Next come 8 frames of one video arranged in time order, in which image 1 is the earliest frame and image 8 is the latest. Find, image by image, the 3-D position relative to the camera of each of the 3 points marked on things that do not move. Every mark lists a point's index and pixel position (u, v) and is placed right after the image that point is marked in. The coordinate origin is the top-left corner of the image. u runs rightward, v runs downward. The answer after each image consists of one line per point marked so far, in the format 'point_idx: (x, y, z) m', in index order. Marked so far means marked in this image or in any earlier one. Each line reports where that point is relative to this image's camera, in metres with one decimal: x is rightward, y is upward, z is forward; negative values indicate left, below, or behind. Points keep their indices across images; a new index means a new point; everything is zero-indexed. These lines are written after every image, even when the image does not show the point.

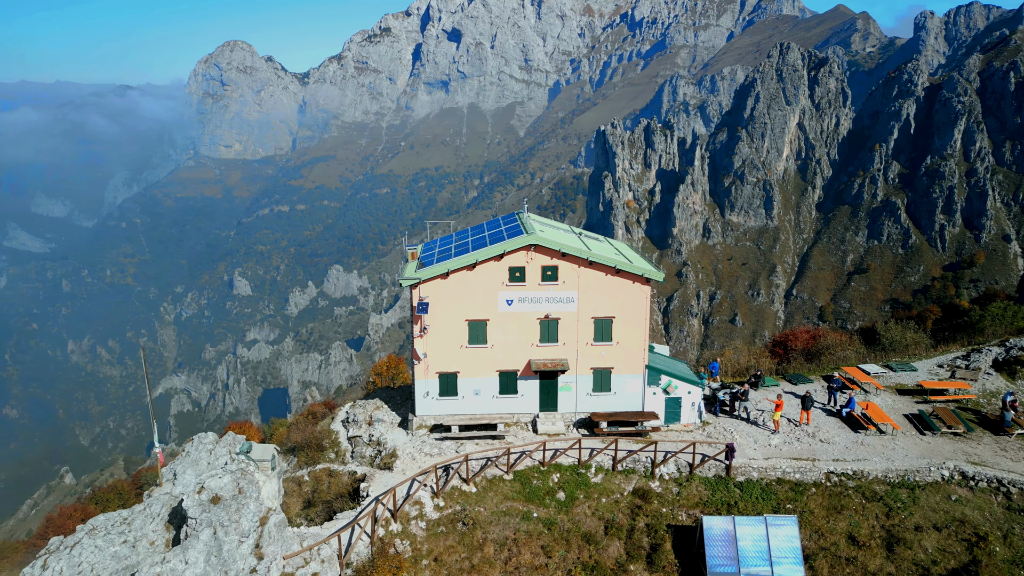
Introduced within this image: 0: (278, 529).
0: (-9.2, -9.1, +20.3) m
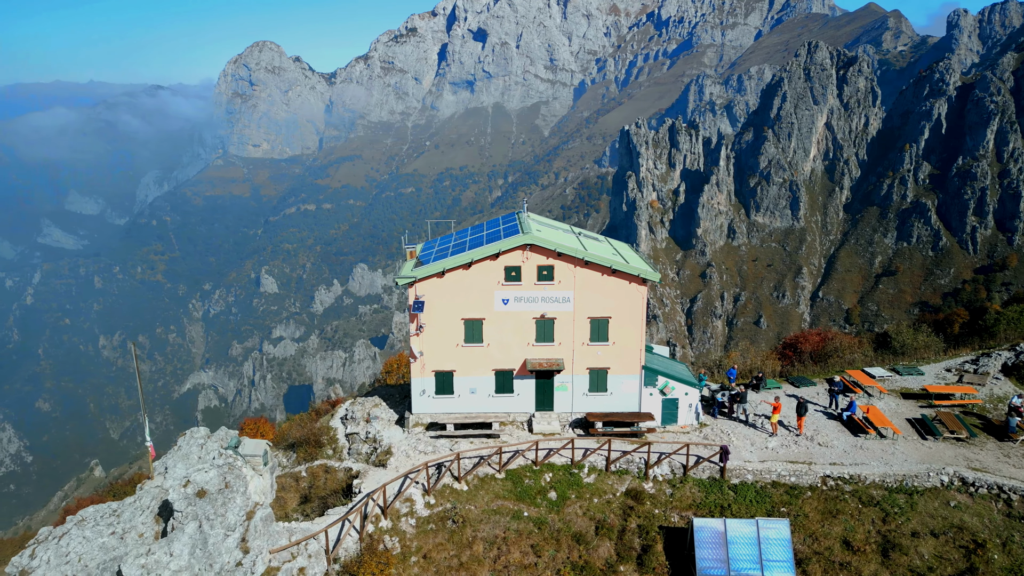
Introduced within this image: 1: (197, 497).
0: (-9.8, -9.0, +20.5) m
1: (-11.2, -7.3, +18.8) m
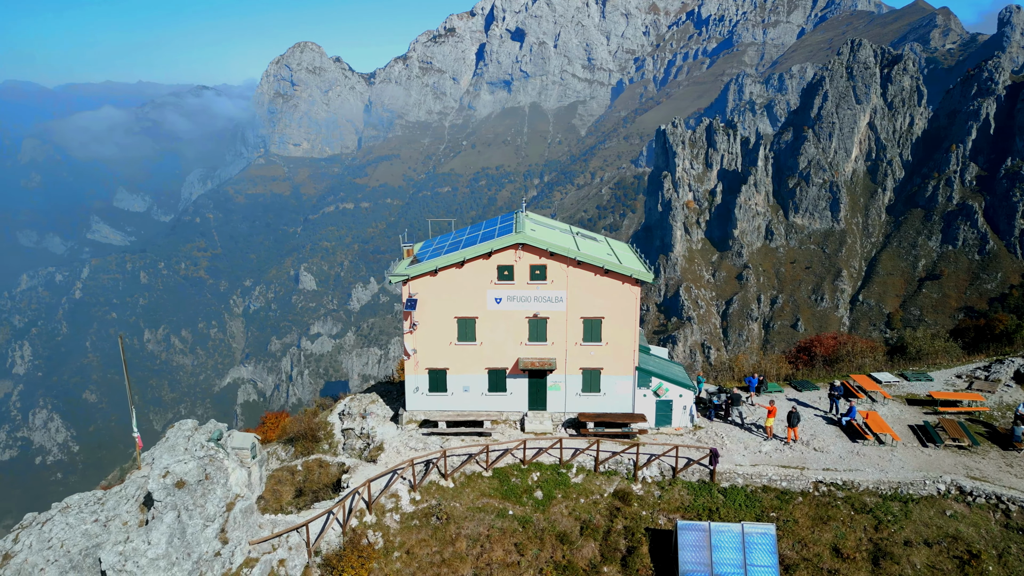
0: (-10.6, -8.8, +20.9) m
1: (-12.1, -7.1, +19.2) m
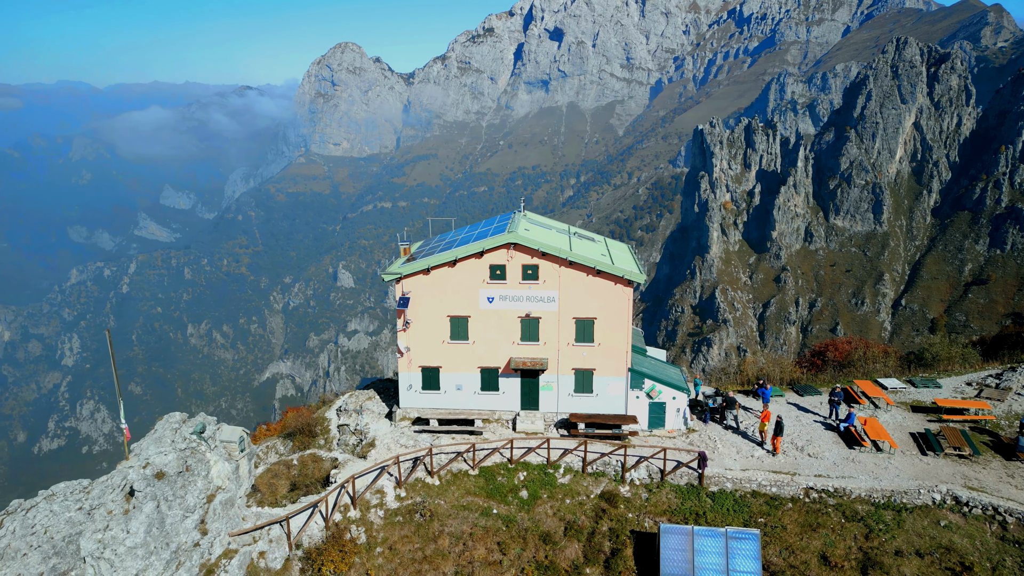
0: (-11.5, -8.7, +21.3) m
1: (-13.1, -7.0, +19.7) m
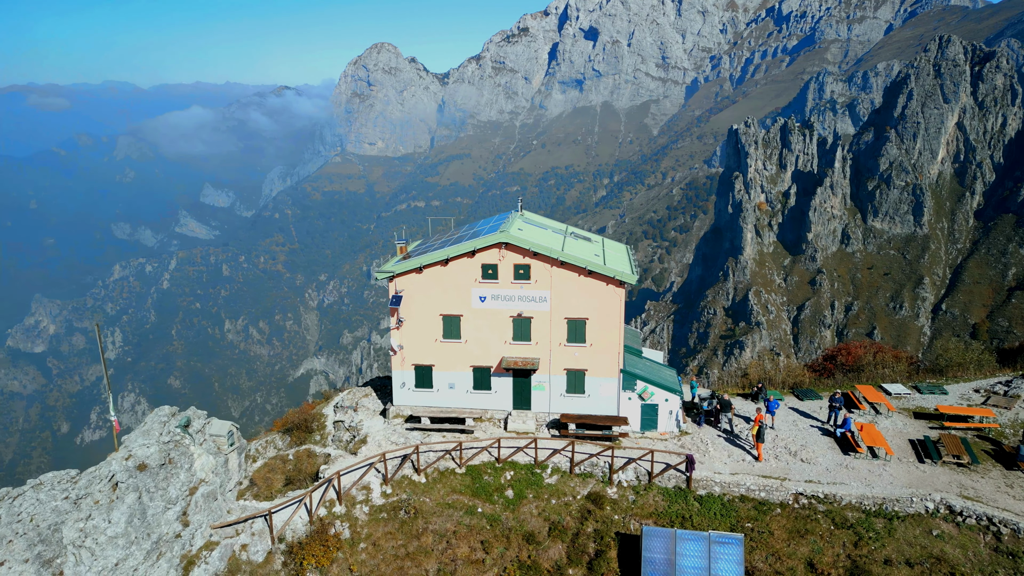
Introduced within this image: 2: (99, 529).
0: (-12.3, -8.5, +21.7) m
1: (-13.9, -6.8, +20.1) m
2: (-14.3, -8.3, +18.7) m
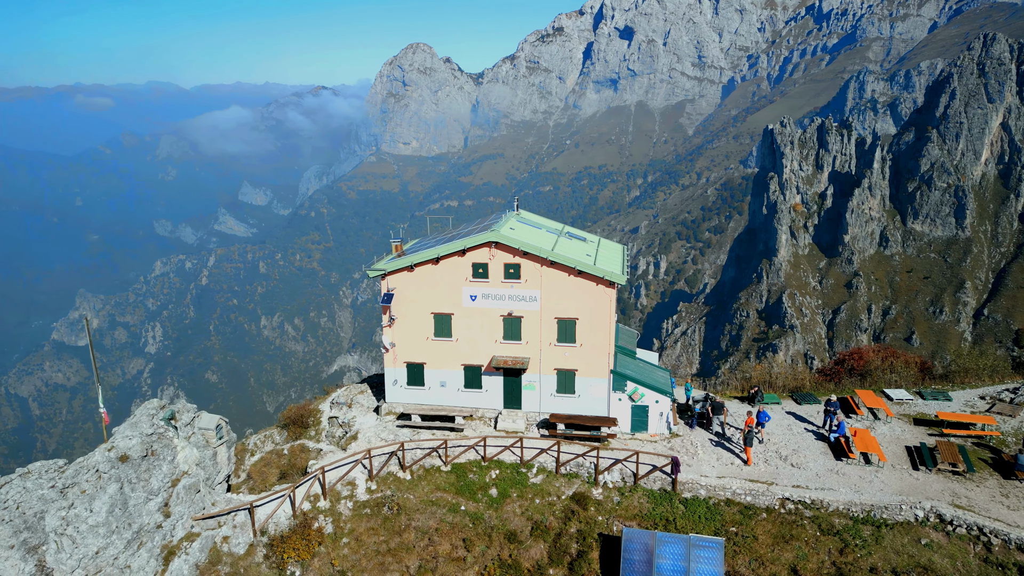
0: (-13.2, -8.4, +22.2) m
1: (-14.9, -6.6, +20.6) m
2: (-15.3, -8.2, +19.2) m
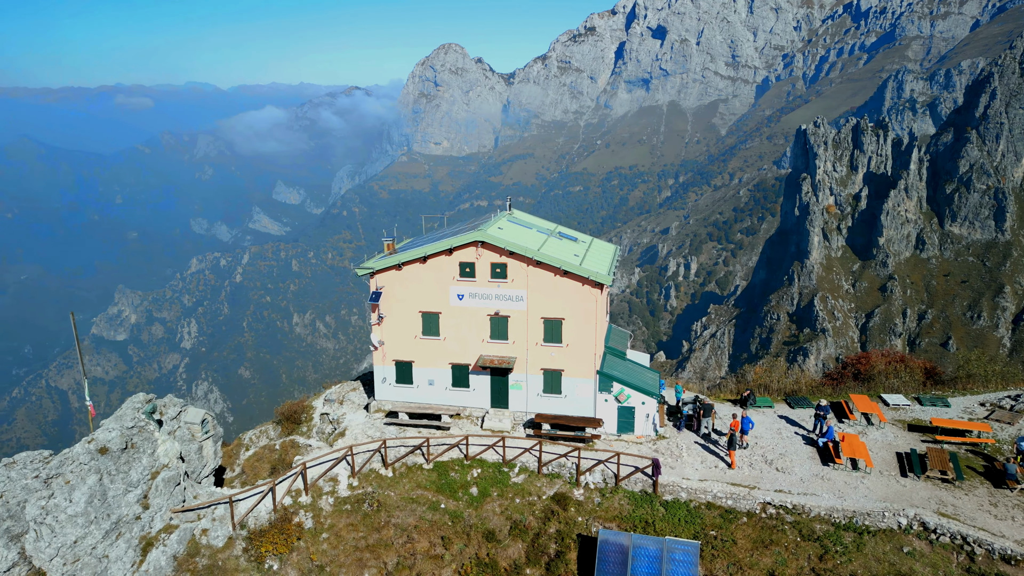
0: (-14.3, -8.2, +22.6) m
1: (-15.9, -6.5, +21.1) m
2: (-16.4, -8.0, +19.7) m
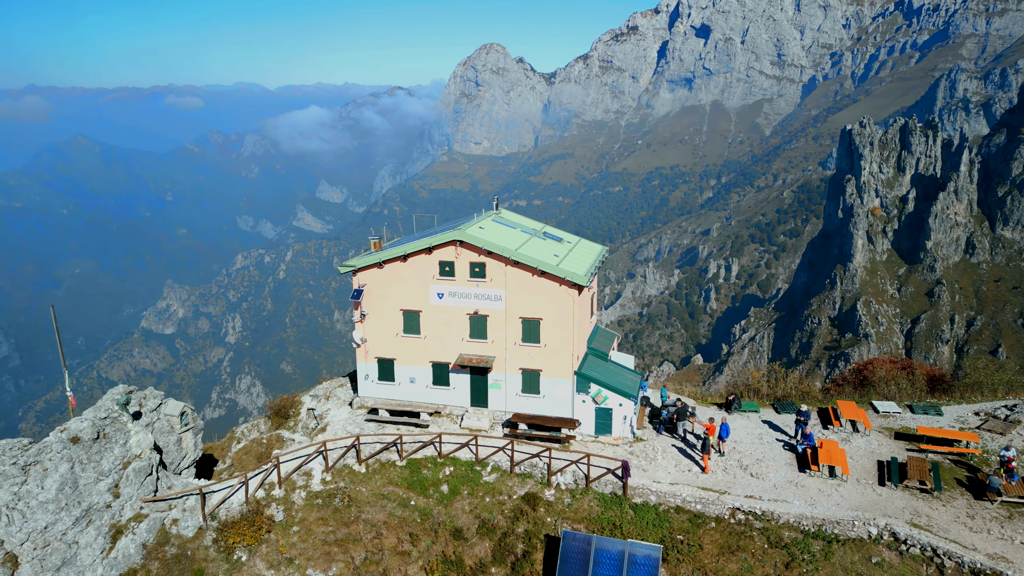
0: (-15.8, -8.1, +23.2) m
1: (-17.5, -6.3, +21.7) m
2: (-18.1, -7.8, +20.3) m
